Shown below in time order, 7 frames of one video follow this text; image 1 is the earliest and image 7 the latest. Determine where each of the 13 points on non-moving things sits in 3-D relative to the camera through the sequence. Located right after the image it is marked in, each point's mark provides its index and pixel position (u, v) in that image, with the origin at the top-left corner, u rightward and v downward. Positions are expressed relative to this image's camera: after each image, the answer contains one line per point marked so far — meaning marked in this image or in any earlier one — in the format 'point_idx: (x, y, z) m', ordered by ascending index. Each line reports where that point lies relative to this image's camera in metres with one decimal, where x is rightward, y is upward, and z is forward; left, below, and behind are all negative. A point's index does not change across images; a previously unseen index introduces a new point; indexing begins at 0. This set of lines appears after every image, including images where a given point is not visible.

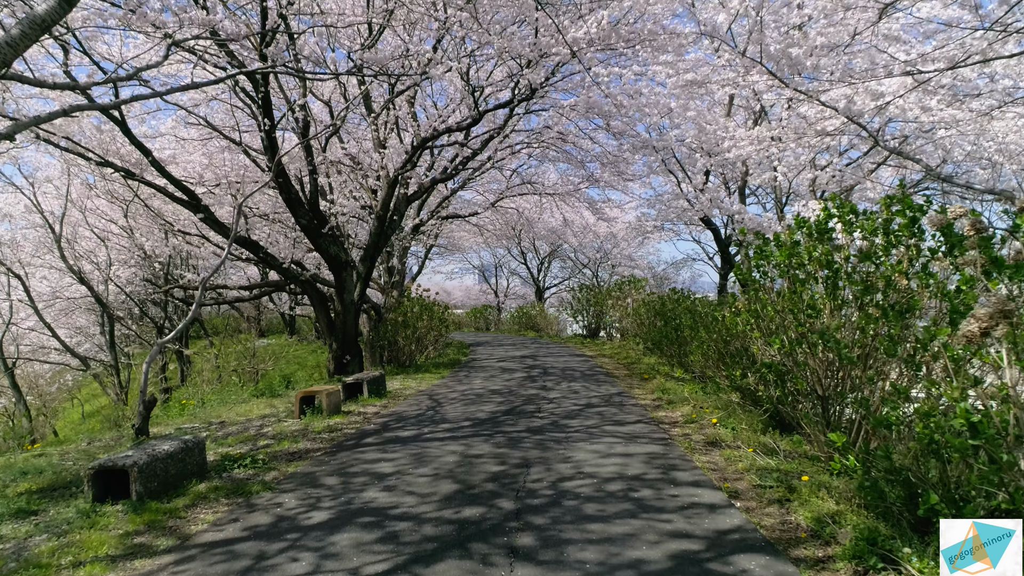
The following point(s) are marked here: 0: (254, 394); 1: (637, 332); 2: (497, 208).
0: (-4.1, -1.7, +9.3) m
1: (+2.9, -1.1, +13.6) m
2: (-0.5, +2.7, +19.3) m
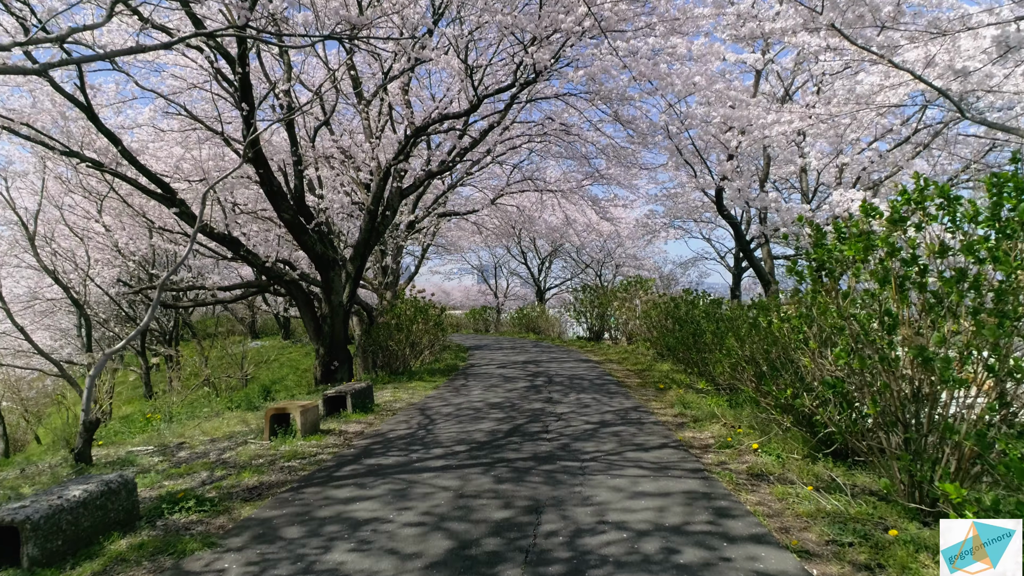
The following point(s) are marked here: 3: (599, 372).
0: (-4.1, -1.7, +8.4) m
1: (+3.0, -1.1, +12.7) m
2: (-0.5, +2.6, +18.5) m
3: (+1.6, -1.6, +10.8) m
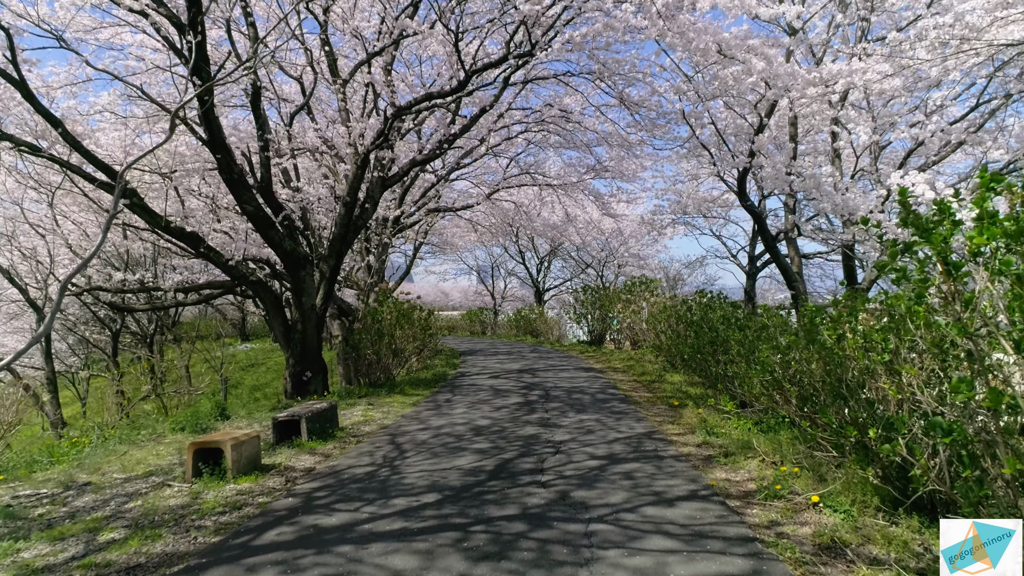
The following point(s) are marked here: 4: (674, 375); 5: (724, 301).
0: (-4.2, -1.7, +7.2) m
1: (+2.9, -1.1, +11.6) m
2: (-0.6, +2.6, +17.3) m
3: (+1.5, -1.6, +9.6) m
4: (+2.8, -1.5, +10.0) m
5: (+3.5, -0.2, +9.7) m
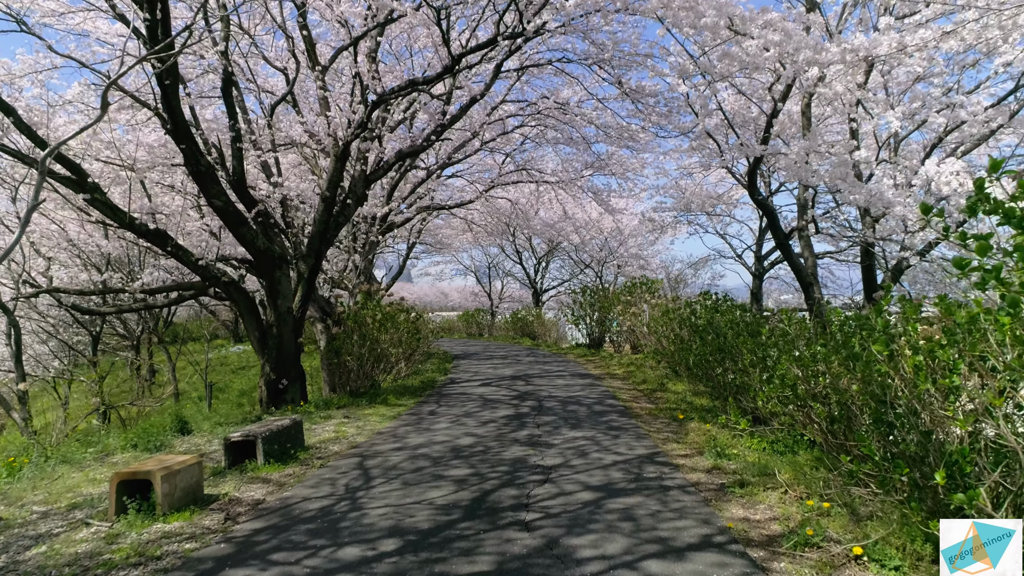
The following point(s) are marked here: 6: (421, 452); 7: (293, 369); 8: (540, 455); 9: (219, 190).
0: (-4.3, -1.8, +6.5) m
1: (+2.7, -1.1, +10.9) m
2: (-0.7, +2.6, +16.6) m
3: (+1.3, -1.6, +8.9) m
4: (+2.6, -1.5, +9.3) m
5: (+3.4, -0.2, +9.0) m
6: (-0.9, -1.6, +5.5) m
7: (-3.6, -1.3, +9.5) m
8: (+0.3, -1.5, +5.3) m
9: (-4.3, +1.4, +8.4) m
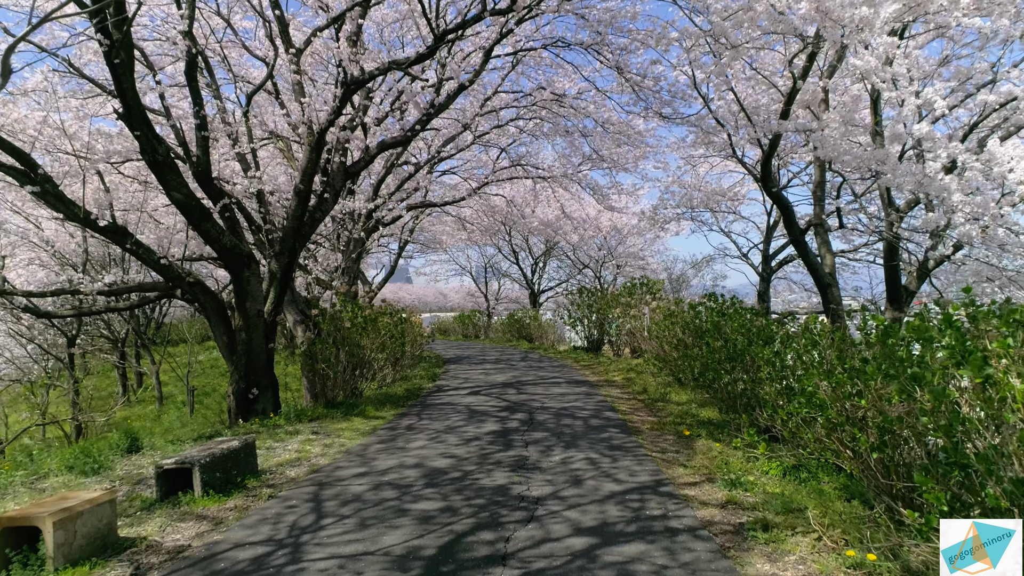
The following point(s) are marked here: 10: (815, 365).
0: (-4.5, -1.8, +5.8) m
1: (+2.6, -1.1, +10.1) m
2: (-0.9, +2.6, +15.8) m
3: (+1.2, -1.6, +8.2) m
4: (+2.5, -1.5, +8.6) m
5: (+3.2, -0.2, +8.2) m
6: (-1.0, -1.6, +4.8) m
7: (-3.7, -1.4, +8.8) m
8: (+0.1, -1.5, +4.6) m
9: (-4.4, +1.4, +7.7) m
10: (+2.4, -0.6, +4.6) m
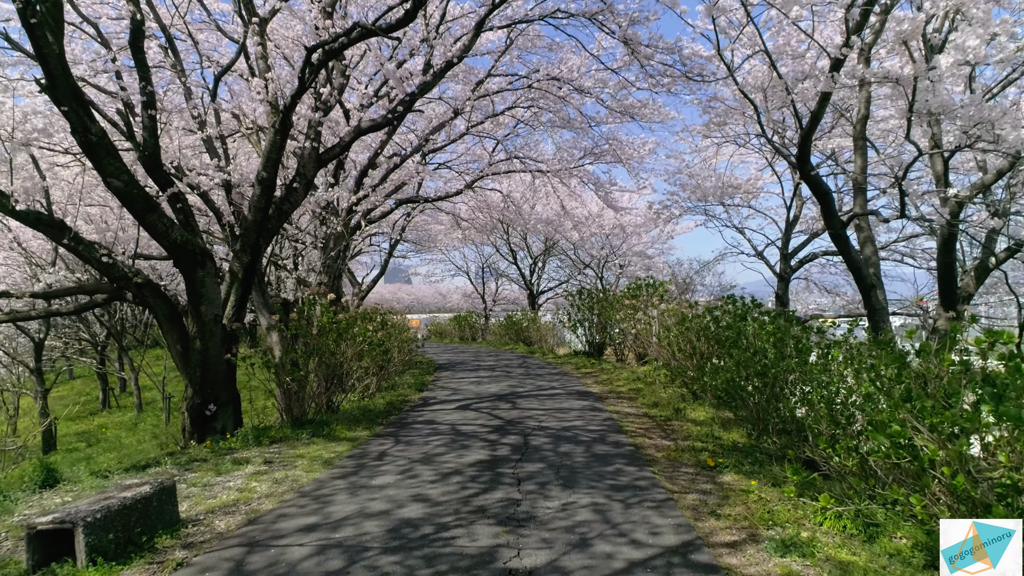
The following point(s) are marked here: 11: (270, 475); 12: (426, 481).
0: (-4.6, -1.8, +4.7) m
1: (+2.5, -1.2, +9.1) m
2: (-1.0, +2.5, +14.8) m
3: (+1.1, -1.6, +7.1) m
4: (+2.4, -1.6, +7.5) m
5: (+3.2, -0.3, +7.2) m
6: (-1.1, -1.6, +3.8) m
7: (-3.8, -1.4, +7.7) m
8: (0.0, -1.6, +3.5) m
9: (-4.5, +1.4, +6.6) m
10: (+2.3, -0.6, +3.6) m
11: (-2.2, -1.7, +5.2) m
12: (-0.7, -1.6, +4.9) m
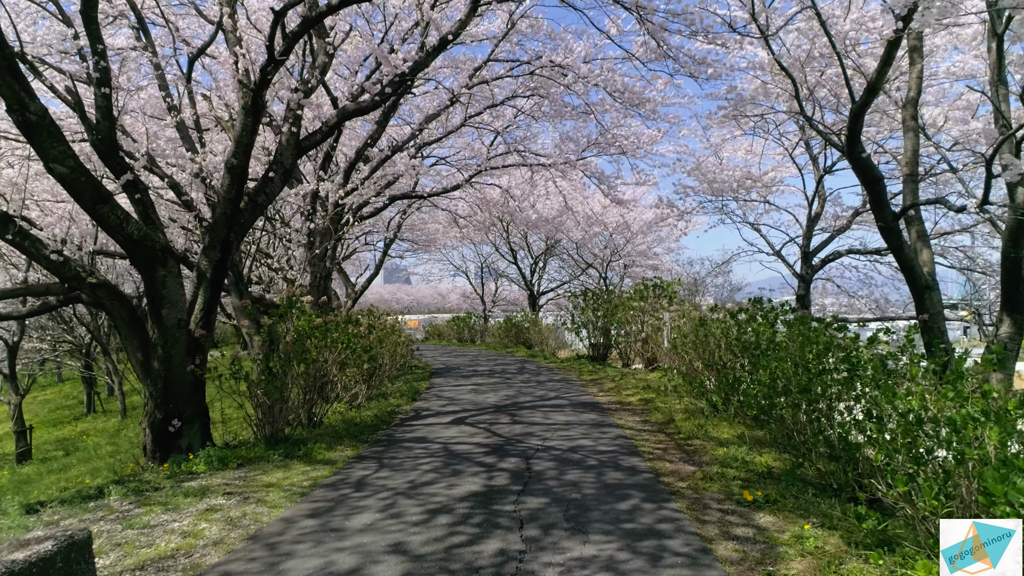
0: (-4.6, -1.8, +3.9) m
1: (+2.5, -1.2, +8.3) m
2: (-1.0, +2.5, +14.0) m
3: (+1.1, -1.7, +6.3) m
4: (+2.4, -1.6, +6.7) m
5: (+3.2, -0.3, +6.4) m
6: (-1.1, -1.6, +2.9) m
7: (-3.8, -1.4, +6.9) m
8: (0.0, -1.6, +2.7) m
9: (-4.5, +1.4, +5.8) m
10: (+2.3, -0.6, +2.7) m
11: (-2.2, -1.7, +4.4) m
12: (-0.7, -1.6, +4.0) m
